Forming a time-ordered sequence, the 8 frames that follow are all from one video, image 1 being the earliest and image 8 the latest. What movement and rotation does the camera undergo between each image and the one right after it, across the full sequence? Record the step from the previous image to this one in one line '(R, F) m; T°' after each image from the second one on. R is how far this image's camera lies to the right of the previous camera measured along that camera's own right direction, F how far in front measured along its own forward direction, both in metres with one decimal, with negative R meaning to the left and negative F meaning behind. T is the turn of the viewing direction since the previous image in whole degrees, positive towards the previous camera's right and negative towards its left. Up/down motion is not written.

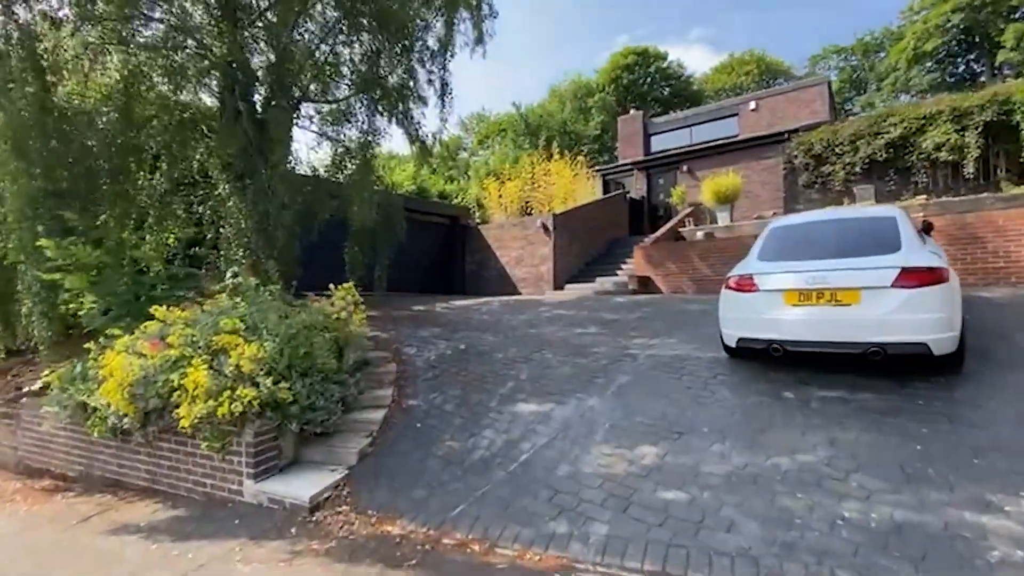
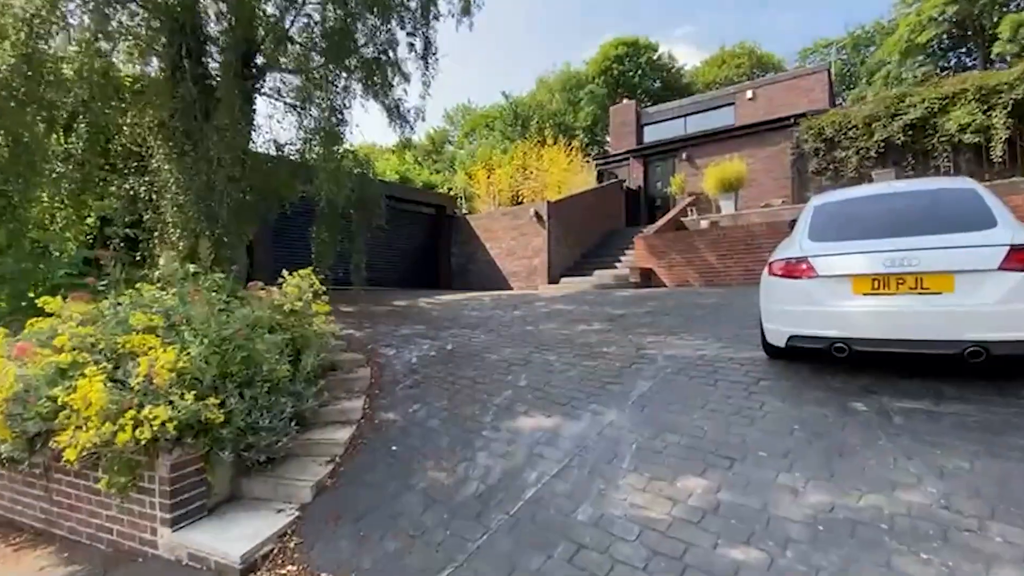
(-0.1, +1.0) m; +2°
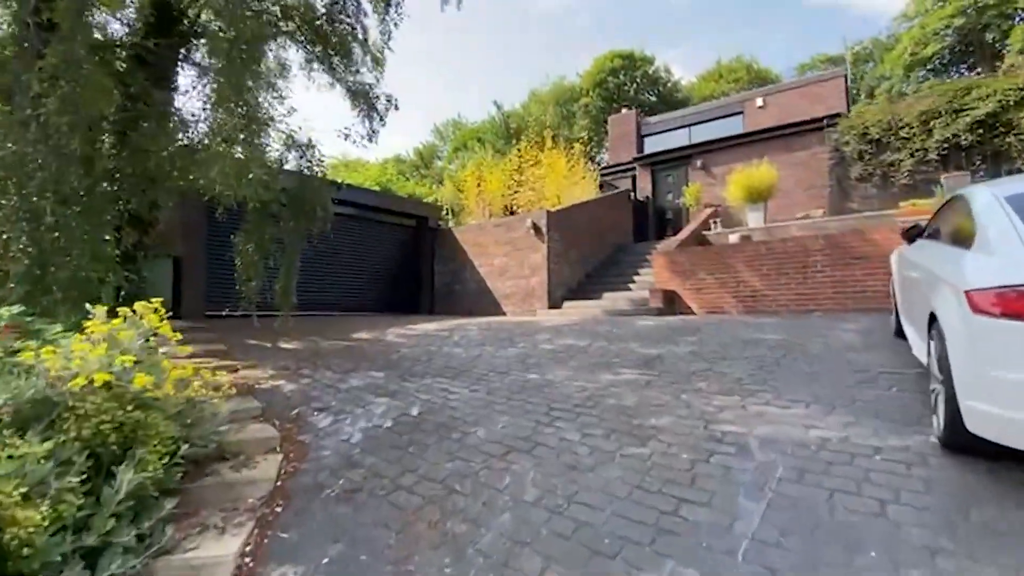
(-0.1, +1.9) m; +1°
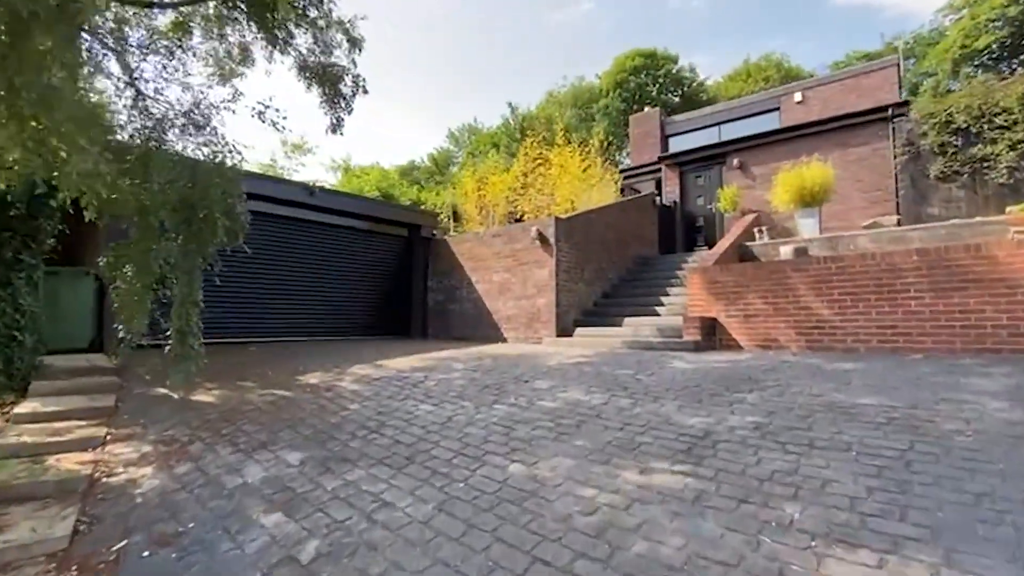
(+0.3, +1.6) m; -2°
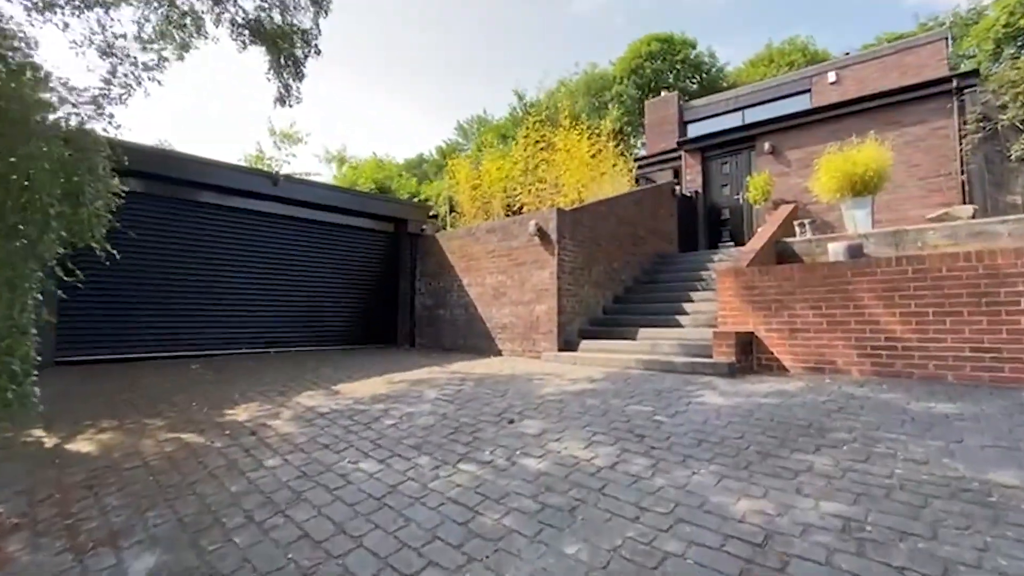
(+0.3, +1.2) m; -2°
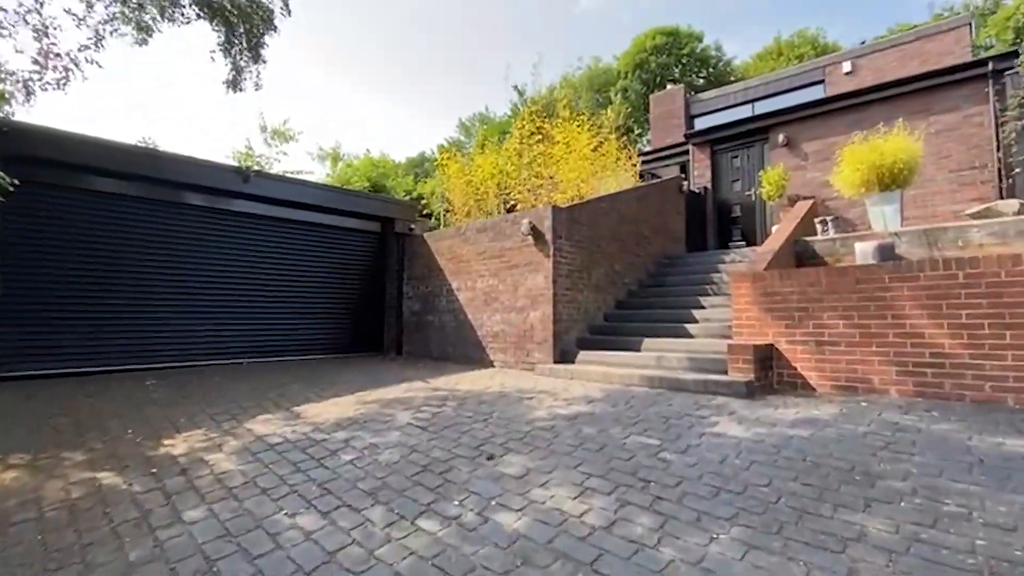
(+0.2, +0.6) m; -1°
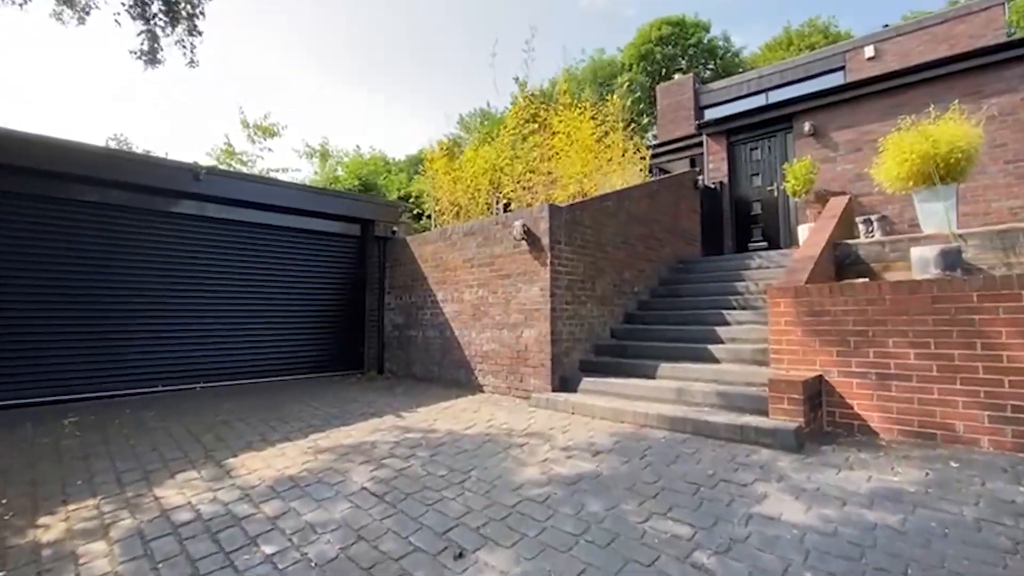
(+0.1, +0.9) m; -1°
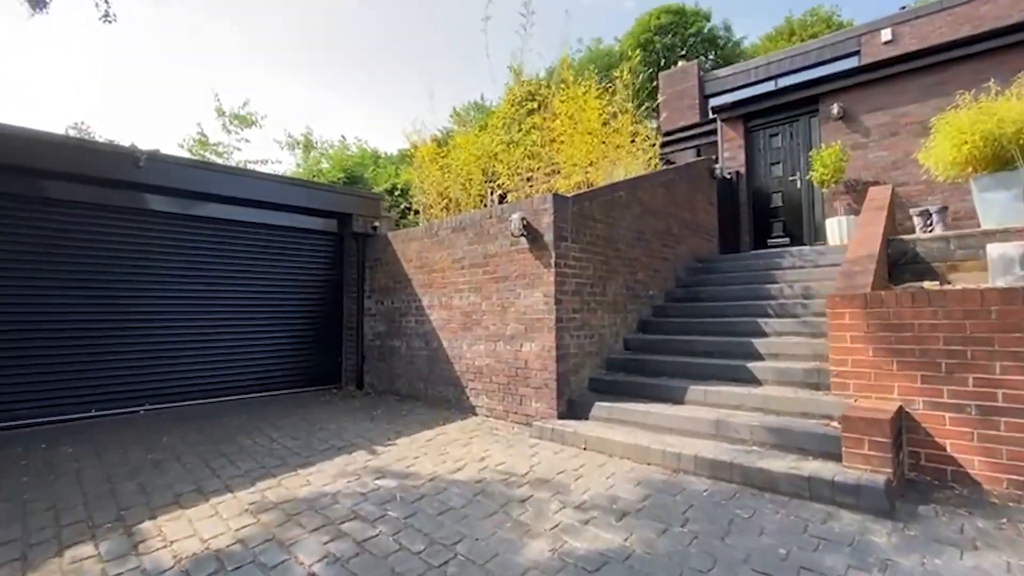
(0.0, +0.8) m; +1°
